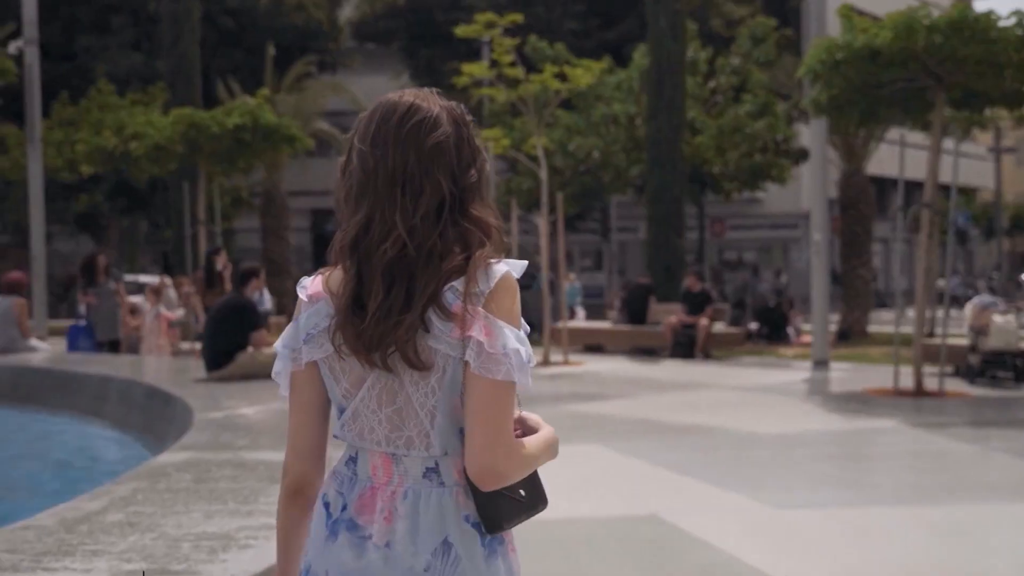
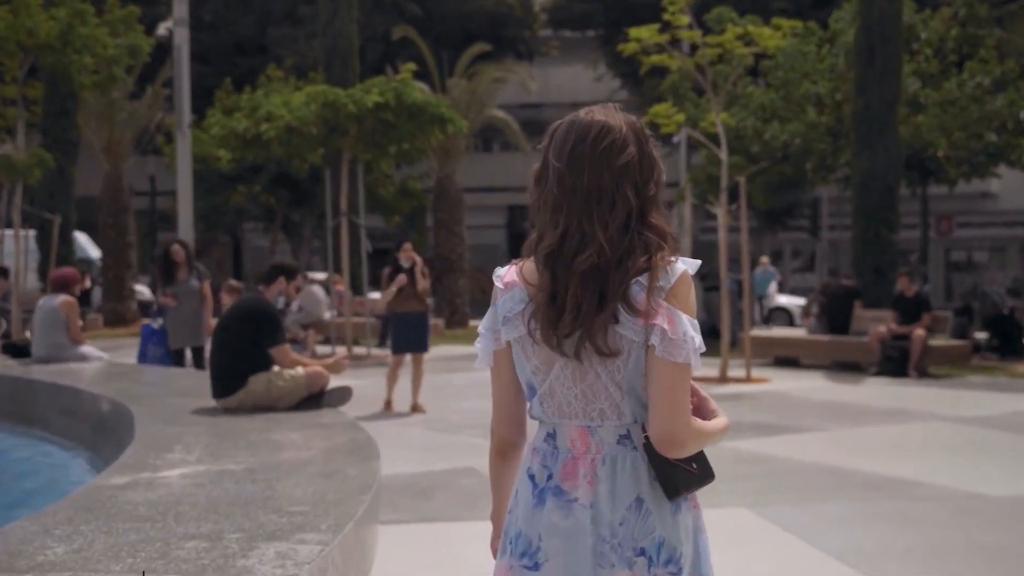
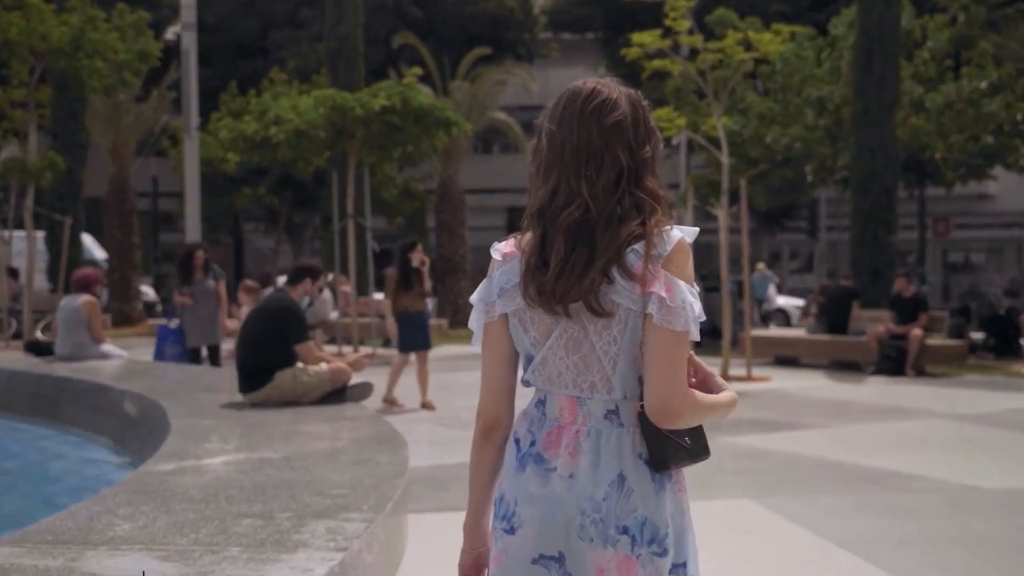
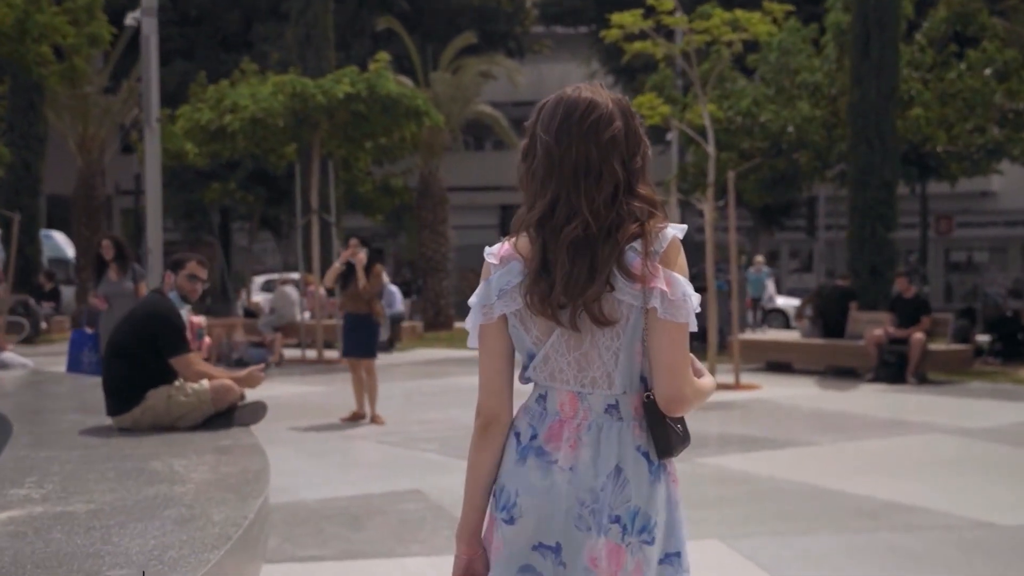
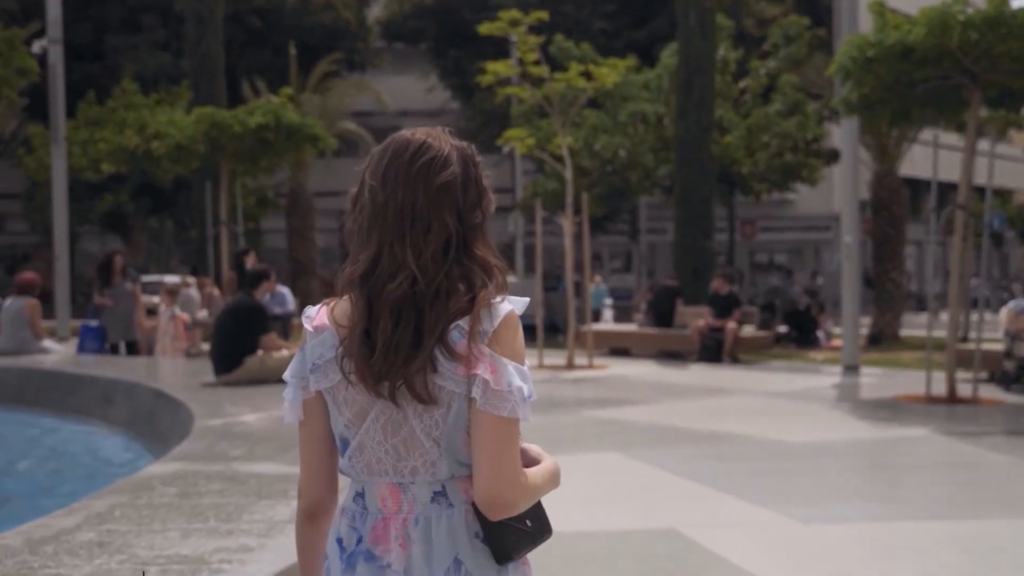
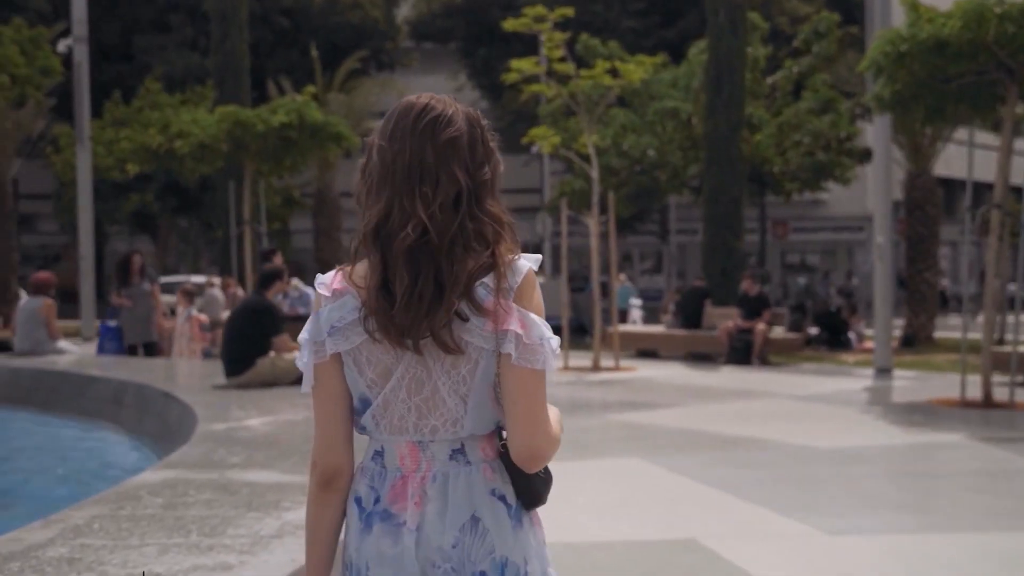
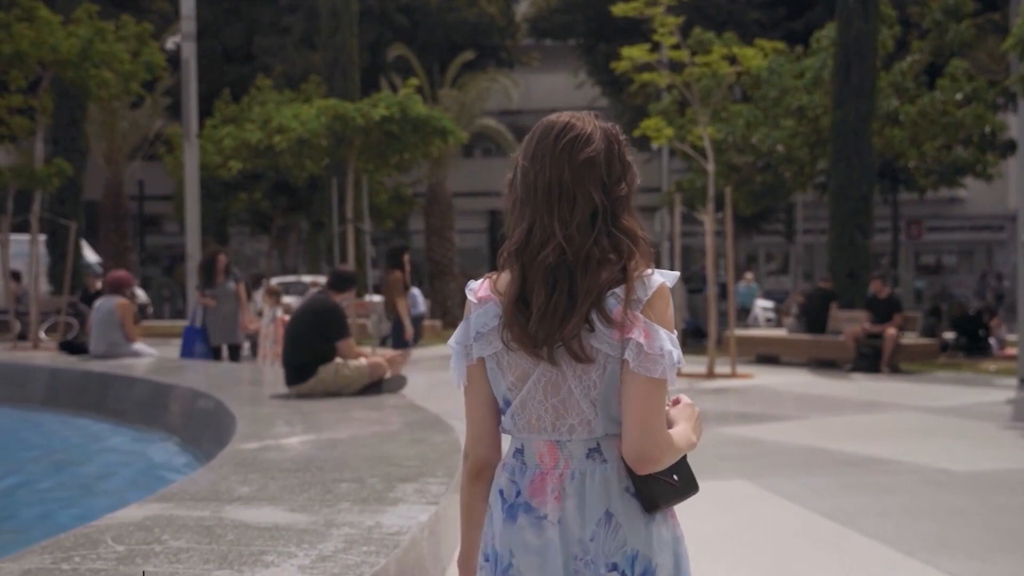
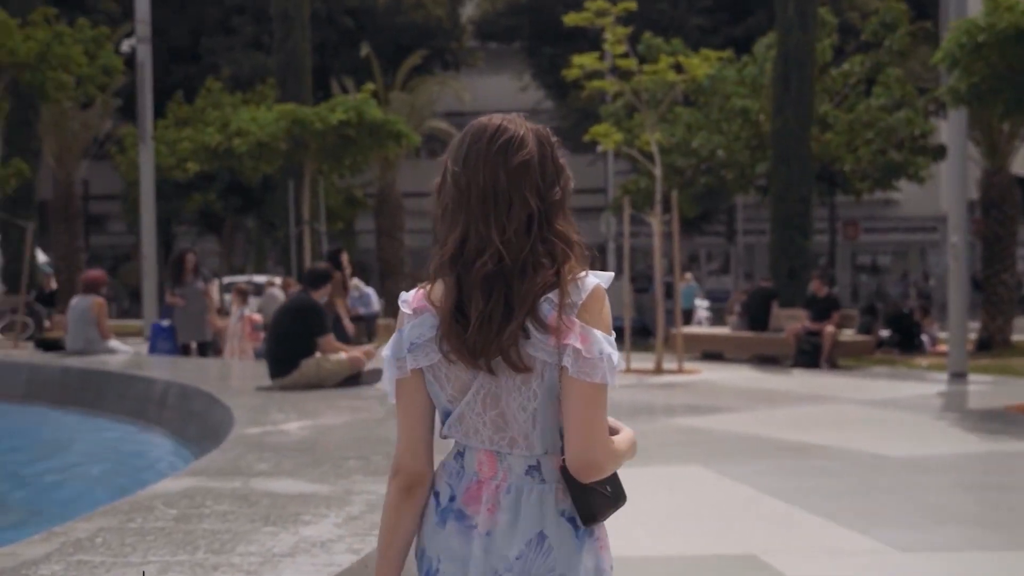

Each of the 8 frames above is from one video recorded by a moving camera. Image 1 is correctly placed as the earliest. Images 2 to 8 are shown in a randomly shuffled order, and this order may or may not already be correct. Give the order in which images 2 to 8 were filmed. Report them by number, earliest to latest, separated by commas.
5, 6, 8, 7, 3, 2, 4
